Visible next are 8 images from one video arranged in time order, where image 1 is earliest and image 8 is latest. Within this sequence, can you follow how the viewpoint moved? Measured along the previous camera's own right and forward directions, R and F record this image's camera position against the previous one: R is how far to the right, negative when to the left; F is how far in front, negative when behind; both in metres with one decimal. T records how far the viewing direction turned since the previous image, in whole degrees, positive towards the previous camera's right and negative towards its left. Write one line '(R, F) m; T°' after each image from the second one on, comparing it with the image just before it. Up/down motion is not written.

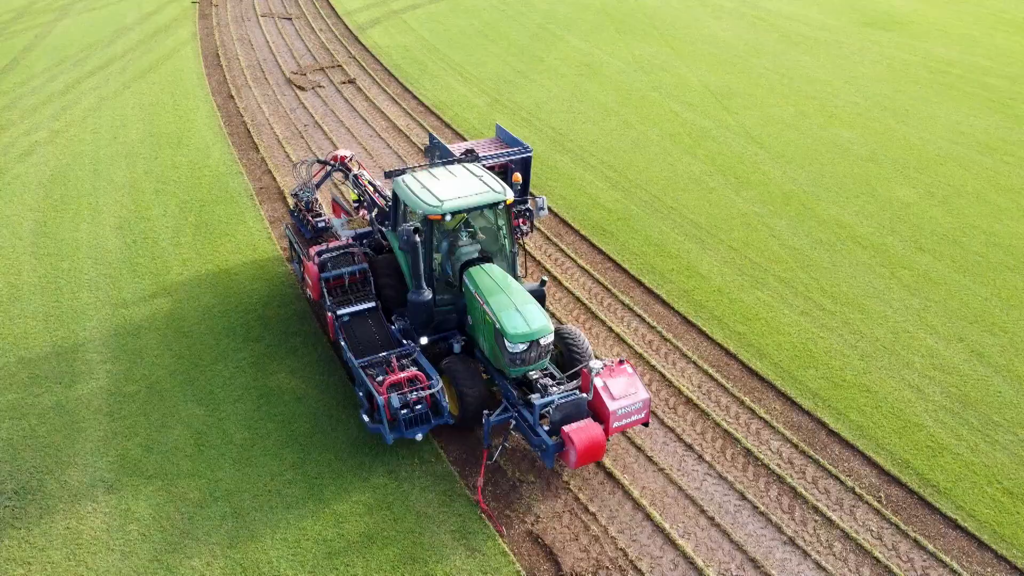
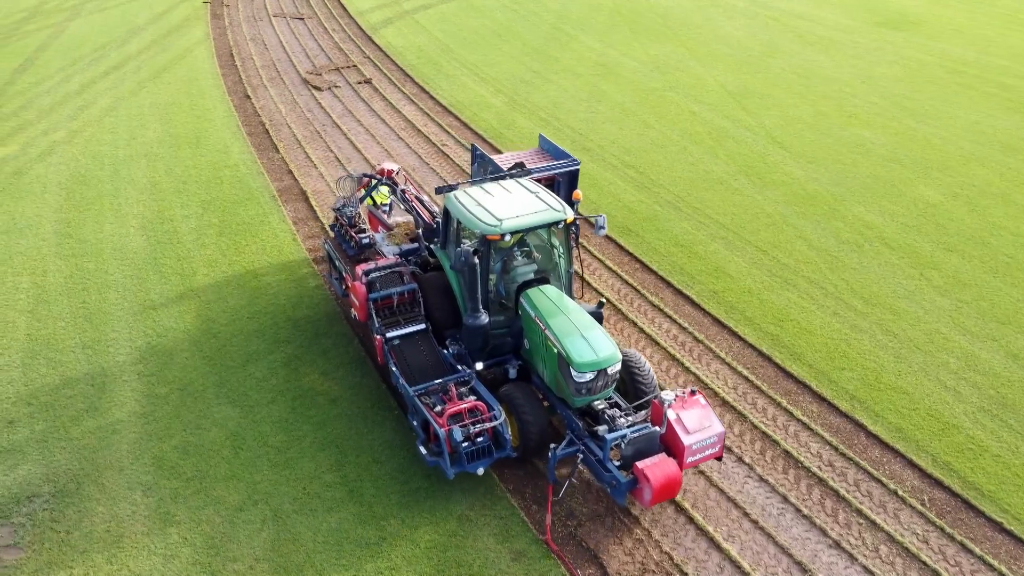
(-0.5, +0.1) m; 0°
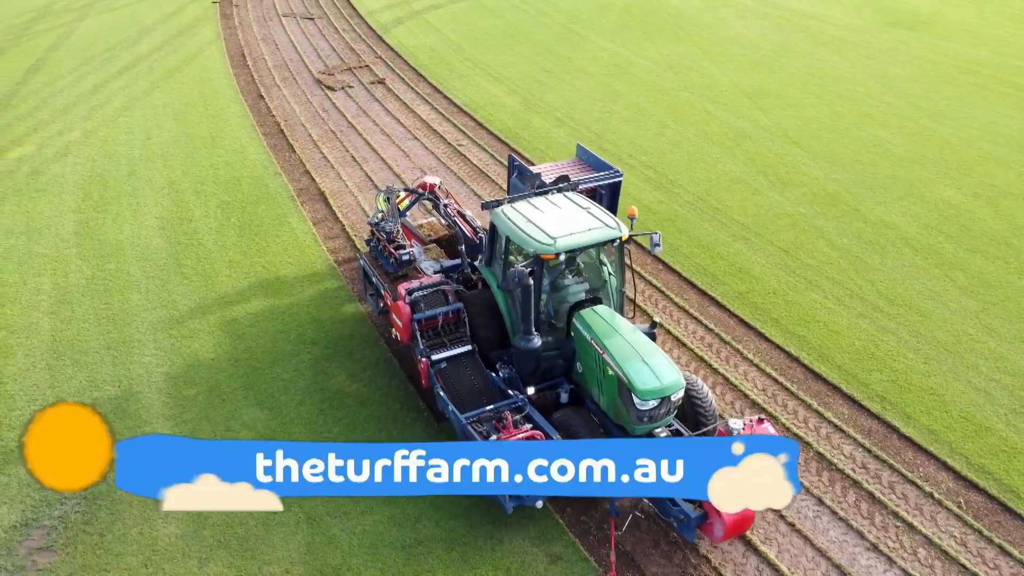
(-0.4, 0.0) m; 0°
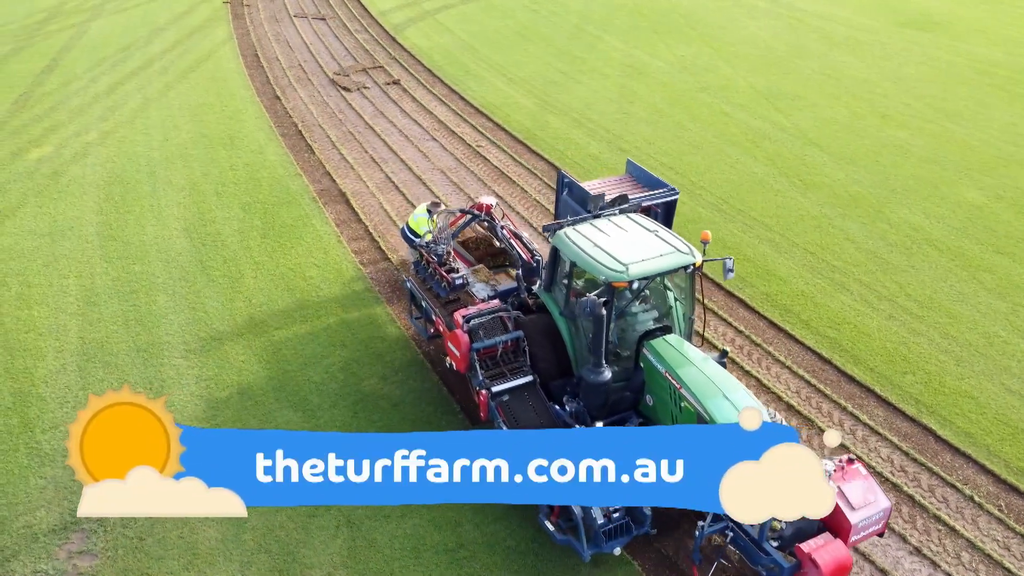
(-0.5, 0.0) m; 0°
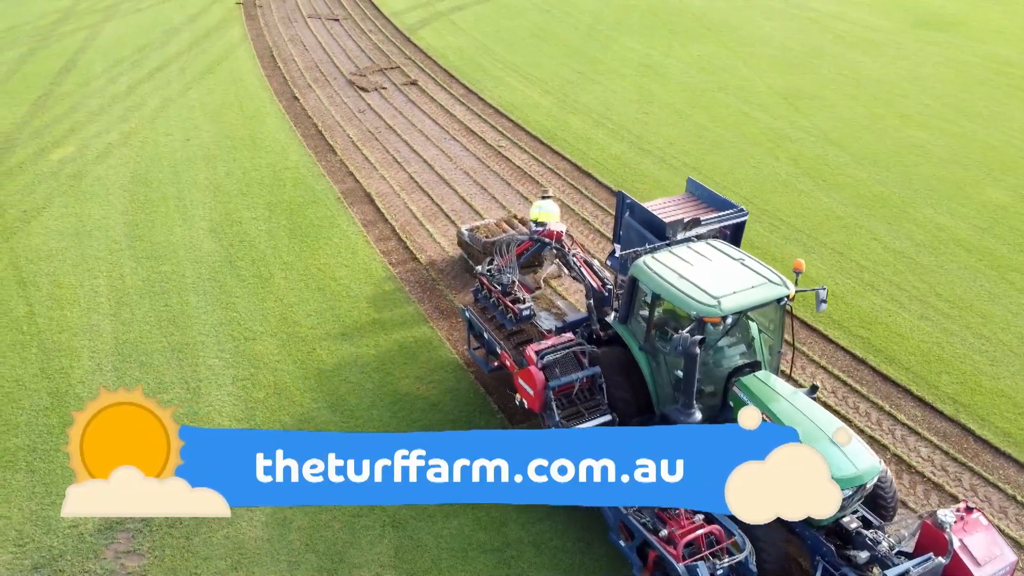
(-0.5, 0.0) m; 0°
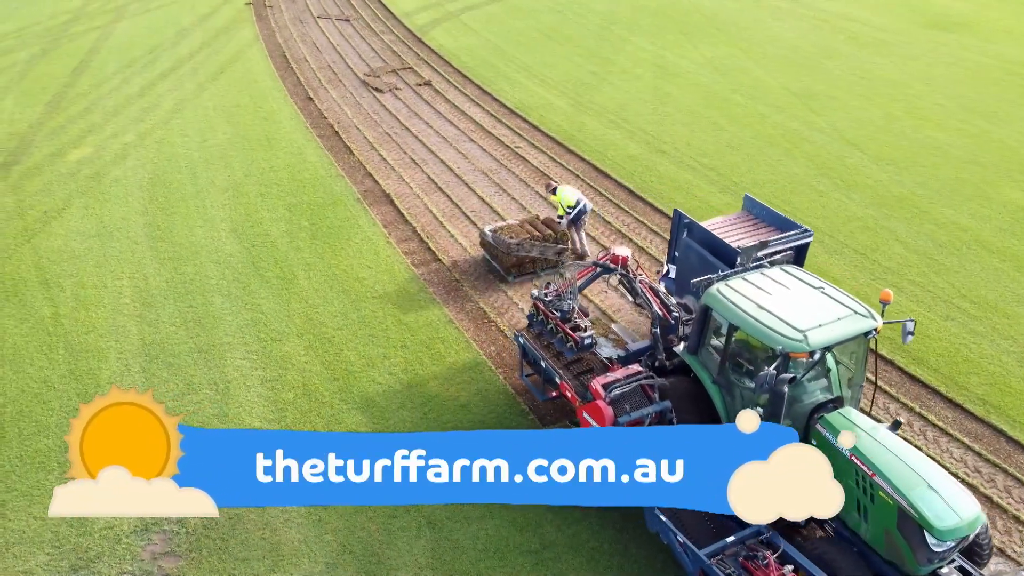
(-0.4, 0.0) m; 0°
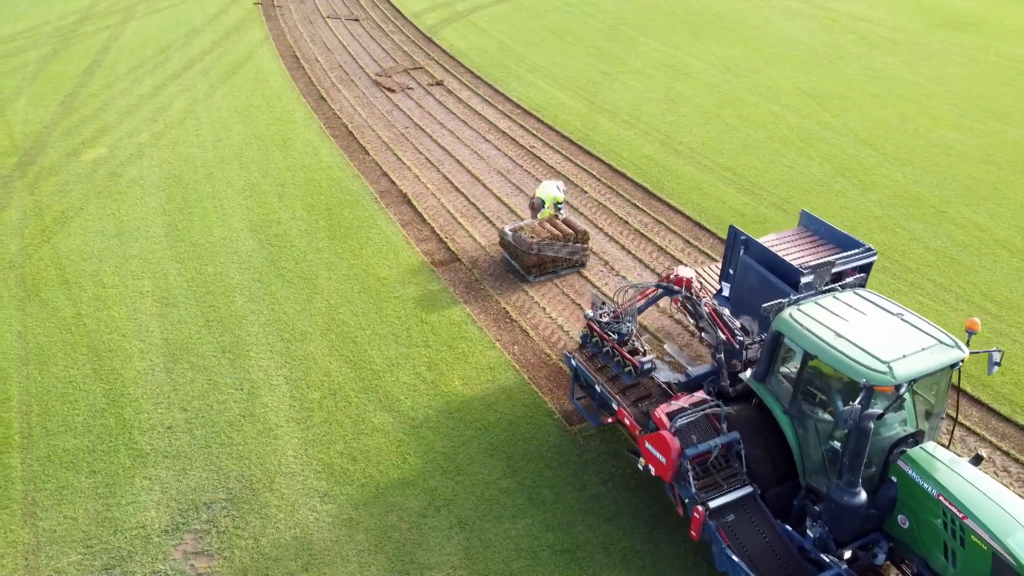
(-0.3, 0.0) m; 0°
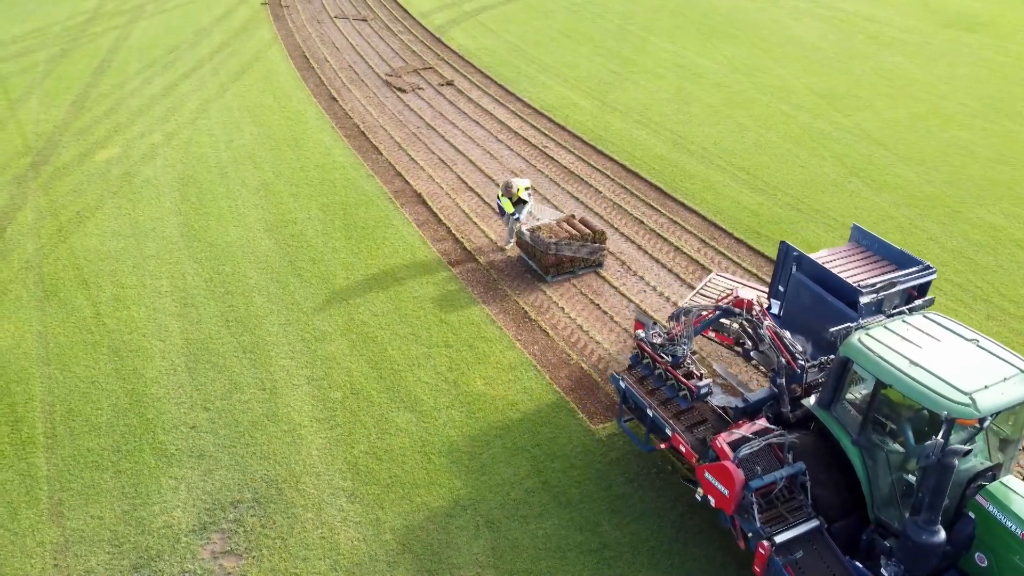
(-0.3, 0.0) m; 0°
